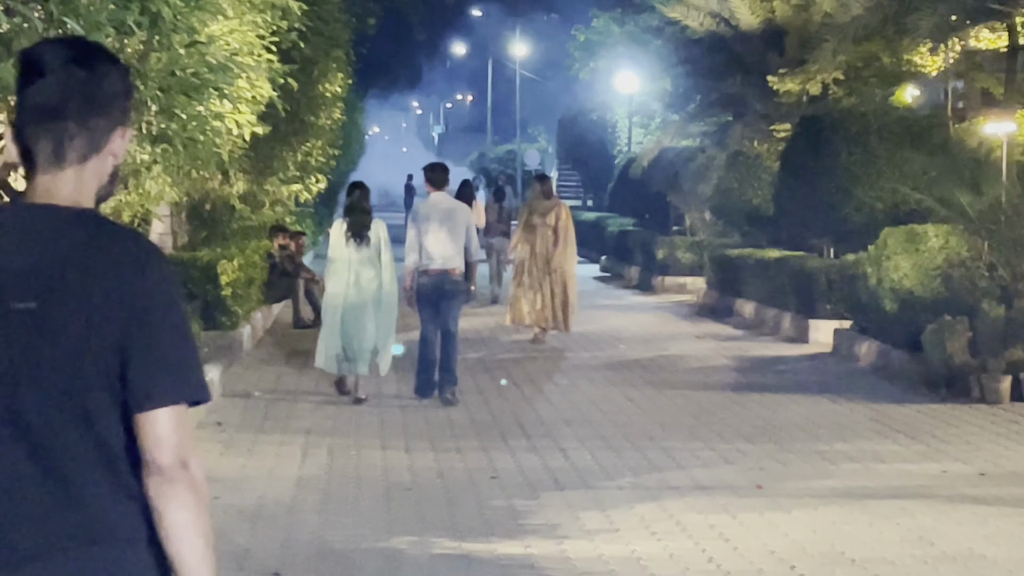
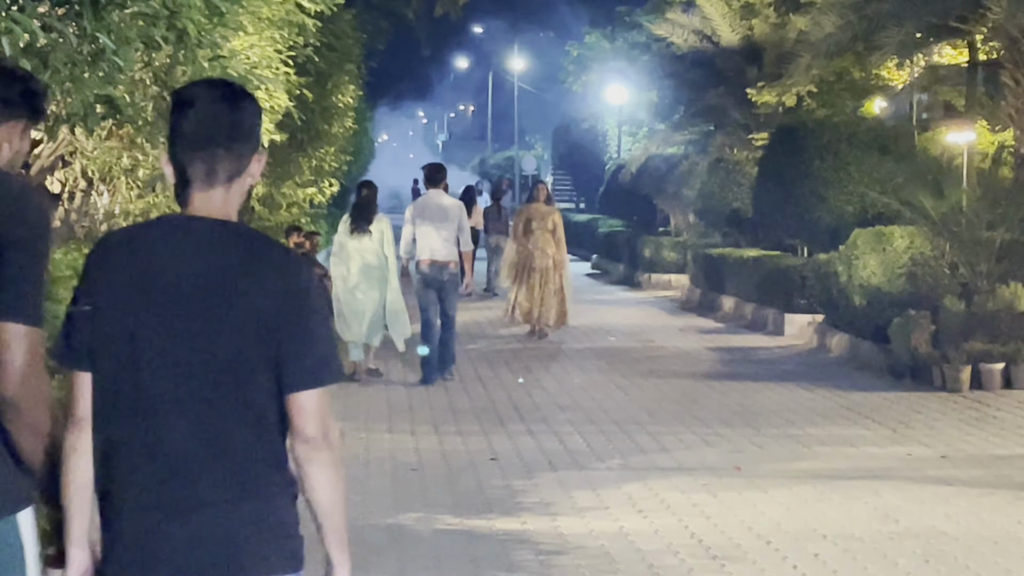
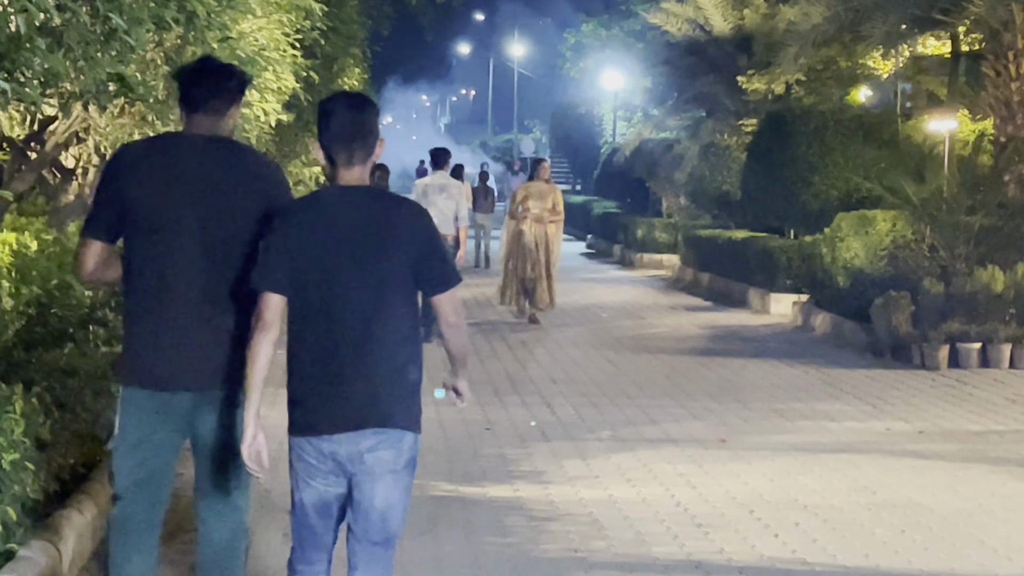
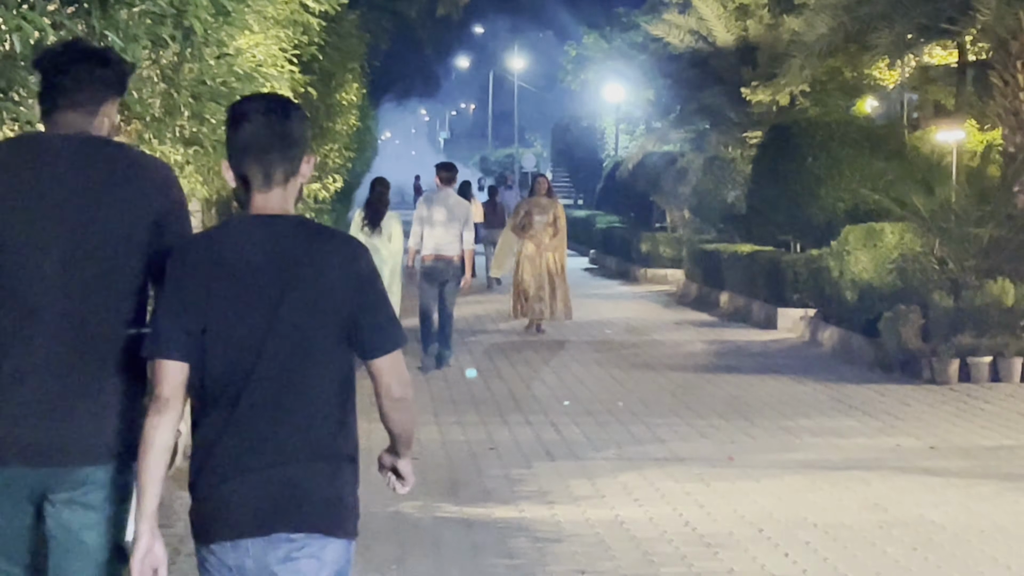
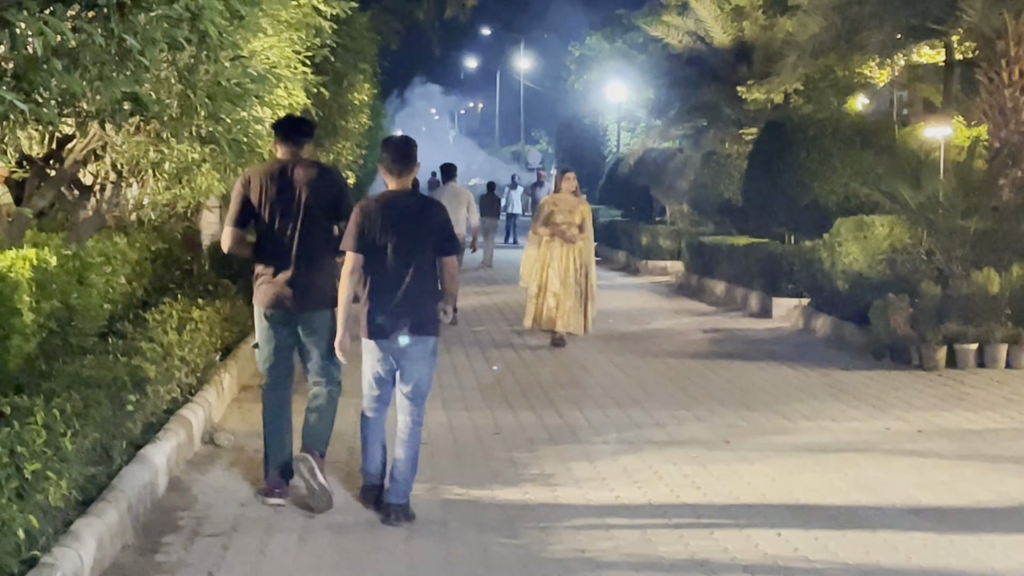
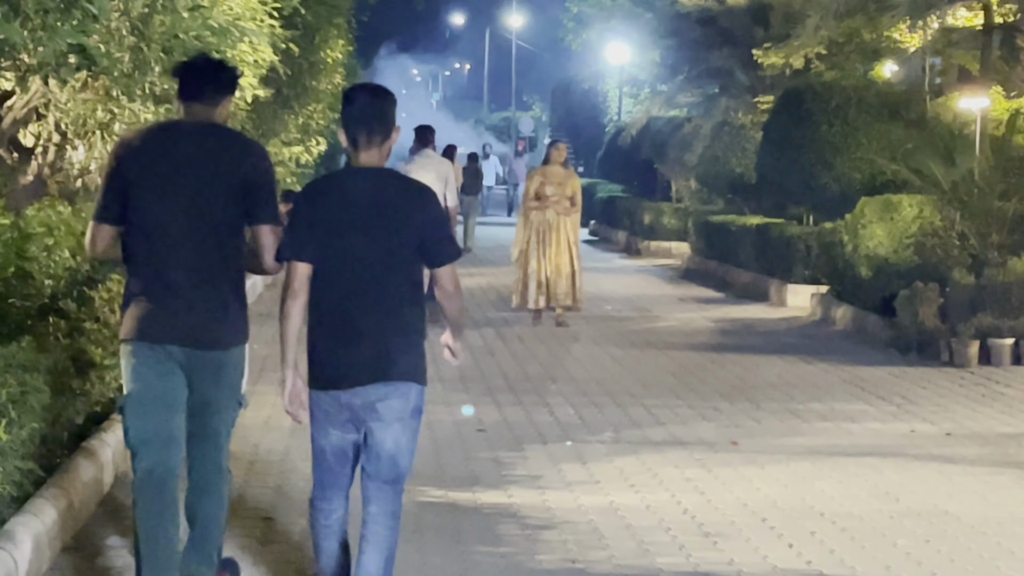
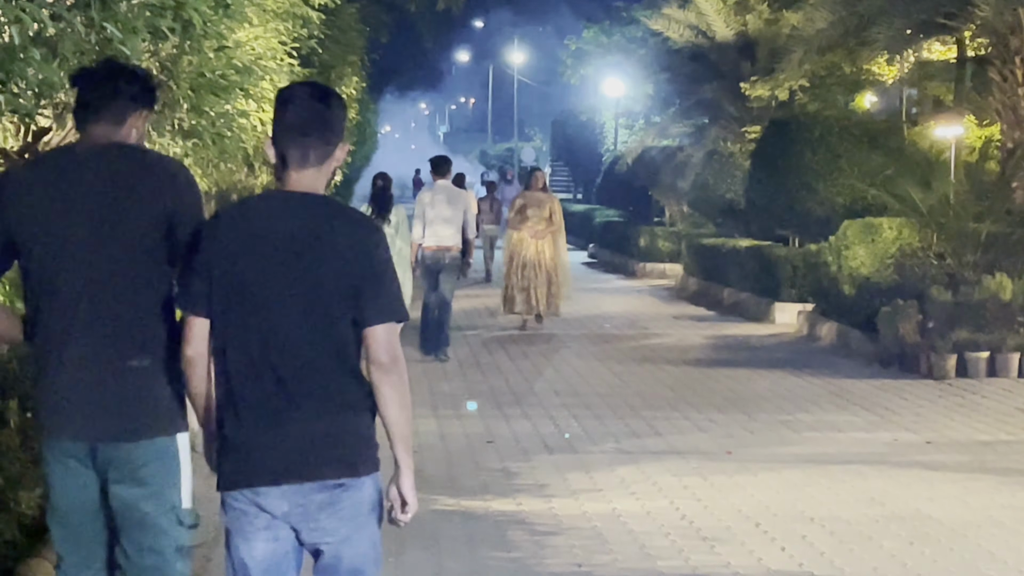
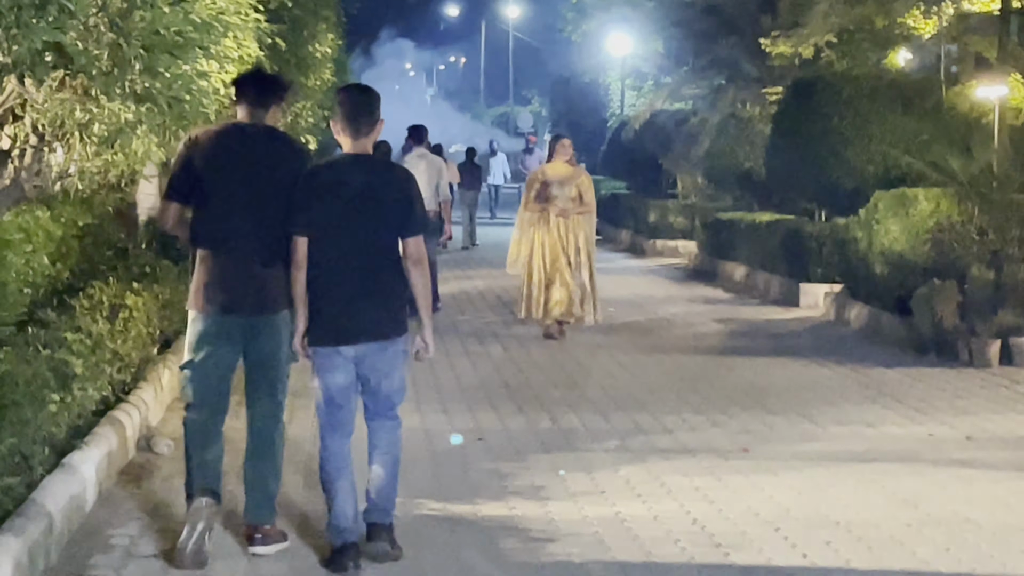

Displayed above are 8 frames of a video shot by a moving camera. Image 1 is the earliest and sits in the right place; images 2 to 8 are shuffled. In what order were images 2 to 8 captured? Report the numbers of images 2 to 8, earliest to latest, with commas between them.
2, 4, 7, 3, 6, 8, 5
